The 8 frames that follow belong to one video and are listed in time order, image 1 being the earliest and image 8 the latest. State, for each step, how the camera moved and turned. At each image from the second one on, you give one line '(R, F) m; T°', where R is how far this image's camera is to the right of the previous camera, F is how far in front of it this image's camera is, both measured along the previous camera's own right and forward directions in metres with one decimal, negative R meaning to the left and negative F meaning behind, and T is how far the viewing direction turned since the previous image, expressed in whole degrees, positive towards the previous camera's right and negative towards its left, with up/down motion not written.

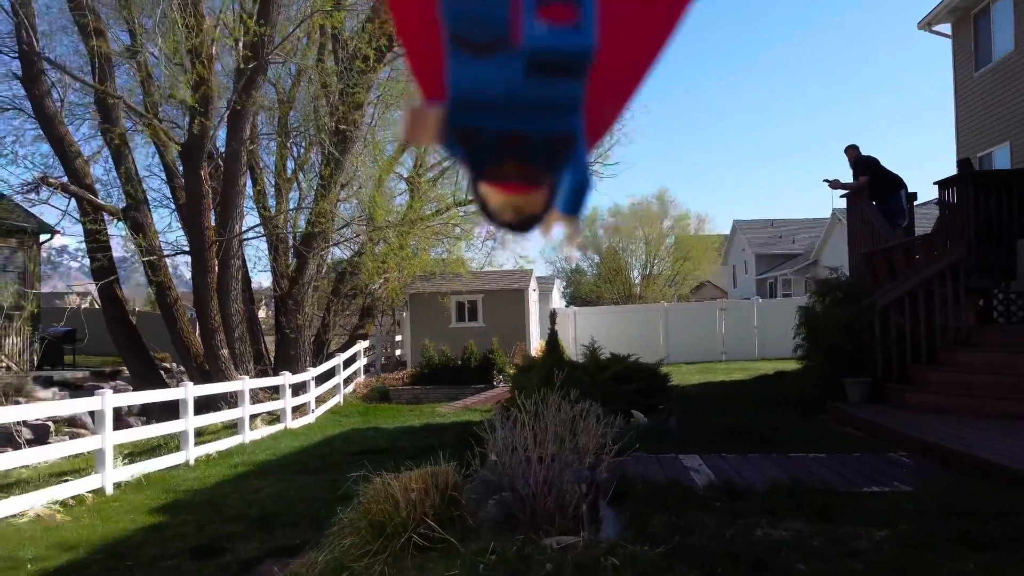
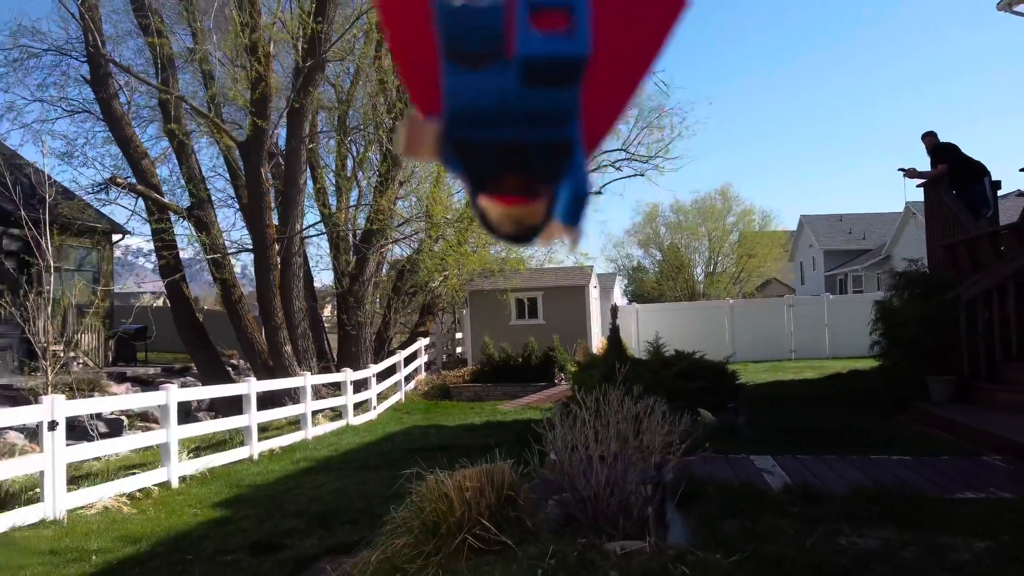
(0.0, +0.1) m; -4°
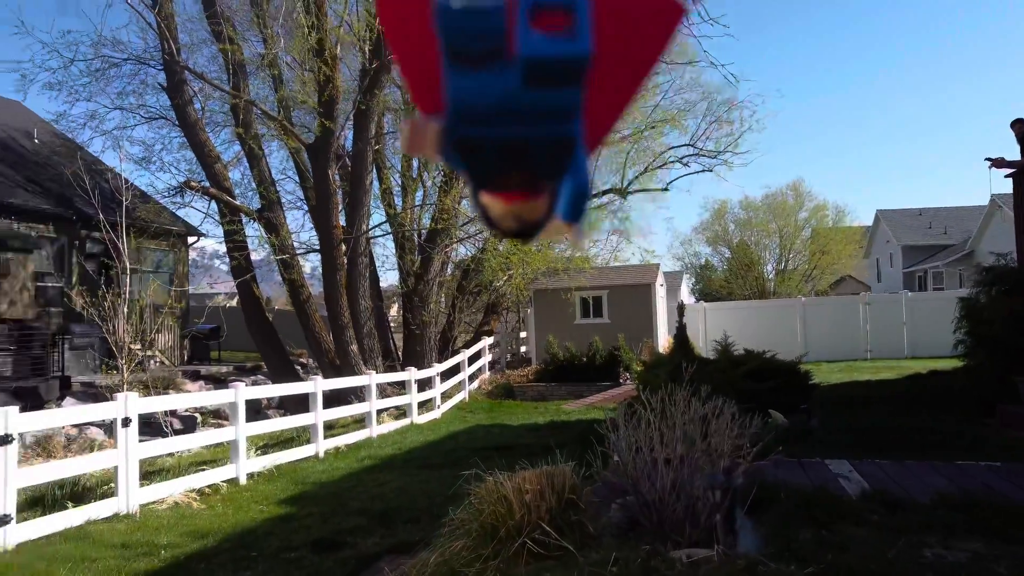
(0.0, +0.1) m; -5°
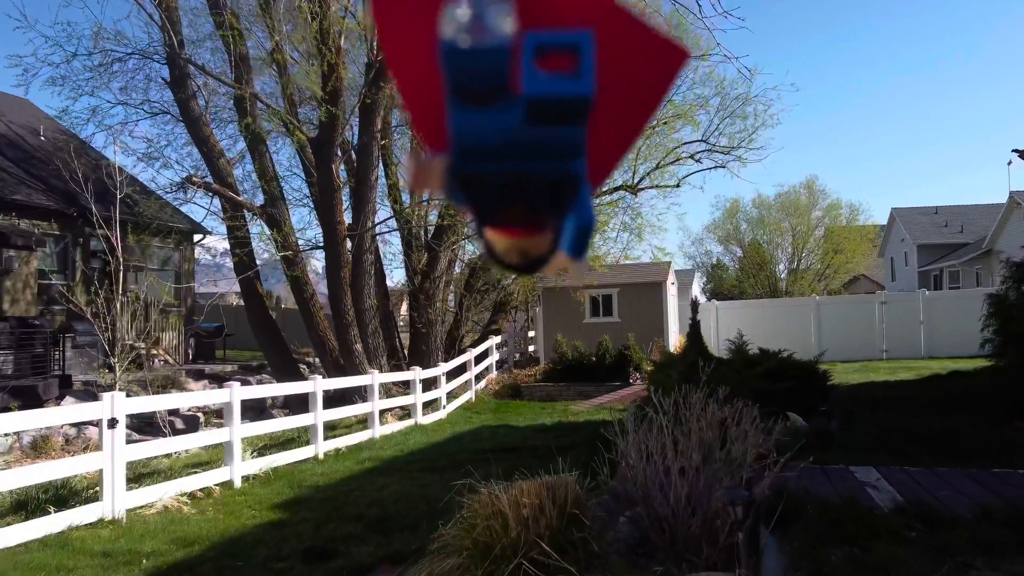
(0.0, +0.2) m; -1°
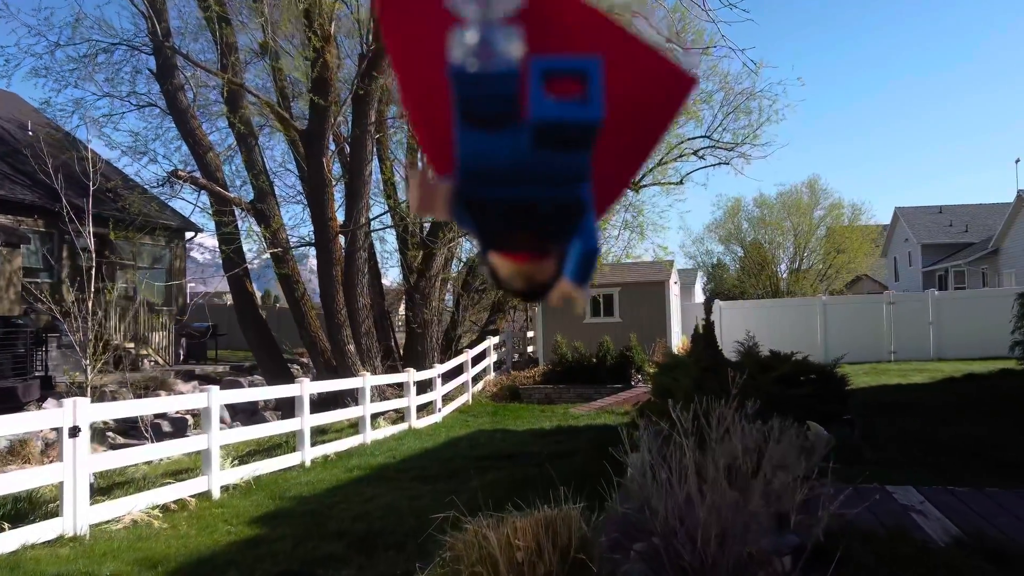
(0.0, +0.4) m; 0°
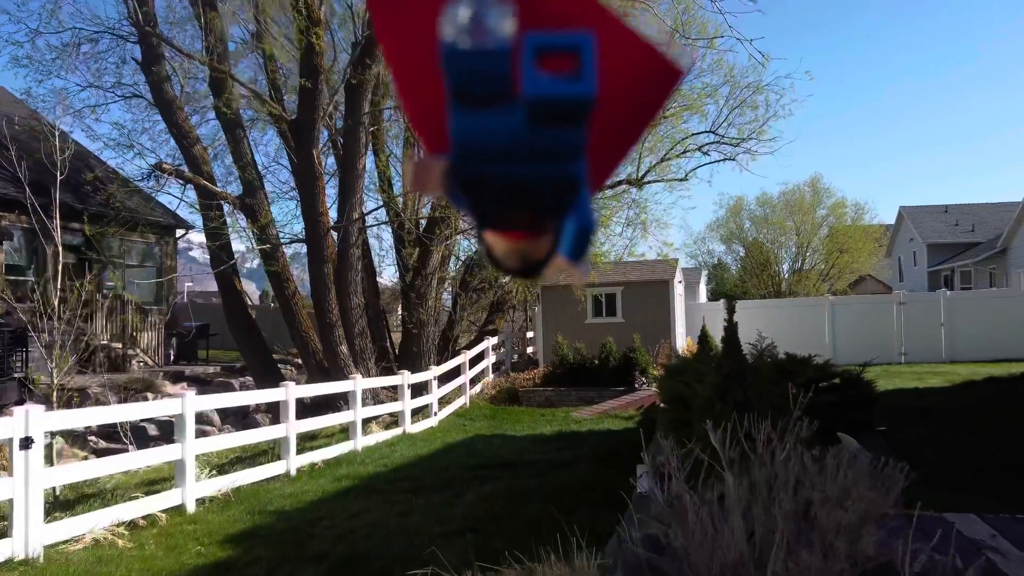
(0.0, +0.4) m; 0°
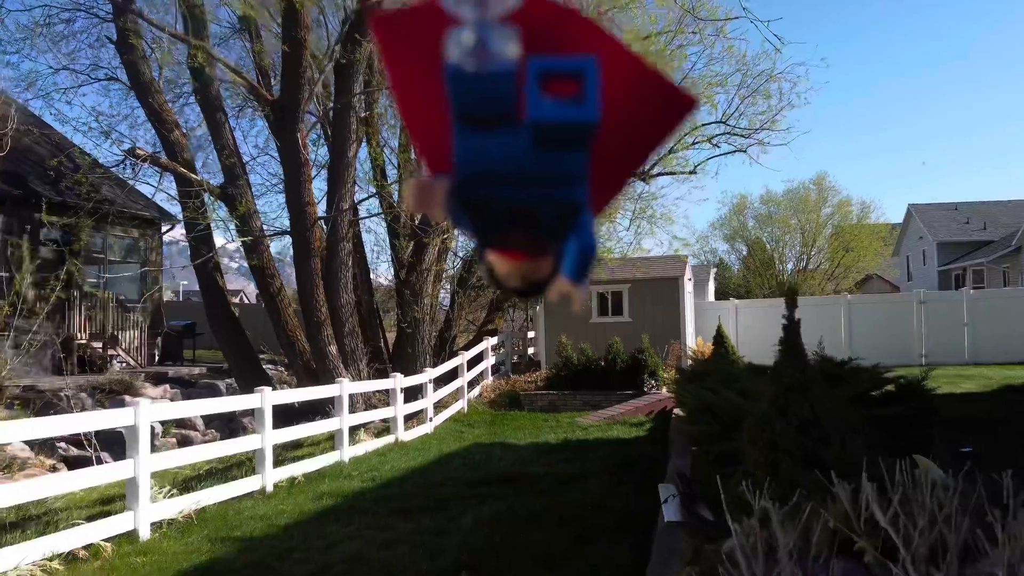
(0.0, +0.7) m; 0°
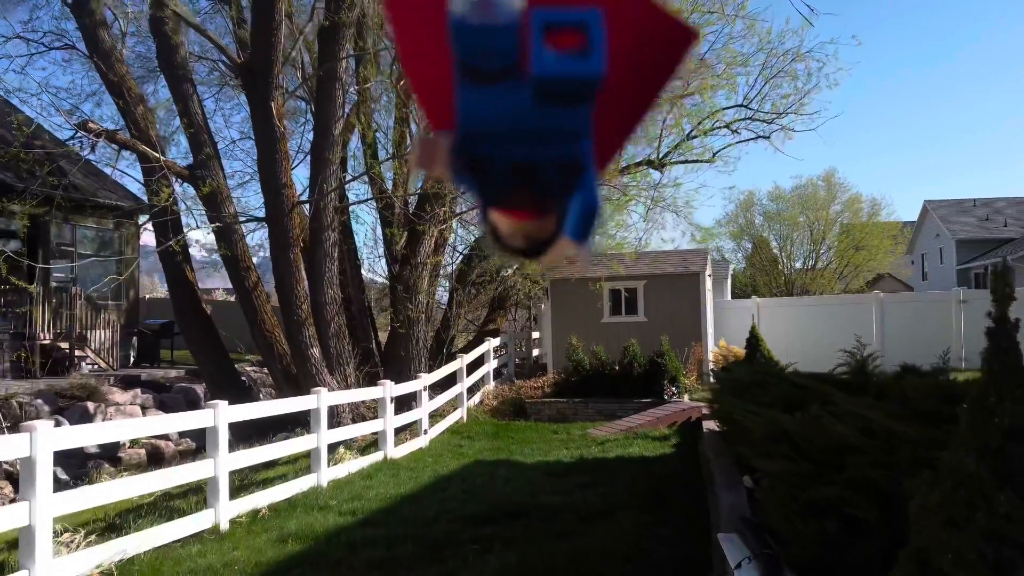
(-0.1, +1.1) m; 0°
